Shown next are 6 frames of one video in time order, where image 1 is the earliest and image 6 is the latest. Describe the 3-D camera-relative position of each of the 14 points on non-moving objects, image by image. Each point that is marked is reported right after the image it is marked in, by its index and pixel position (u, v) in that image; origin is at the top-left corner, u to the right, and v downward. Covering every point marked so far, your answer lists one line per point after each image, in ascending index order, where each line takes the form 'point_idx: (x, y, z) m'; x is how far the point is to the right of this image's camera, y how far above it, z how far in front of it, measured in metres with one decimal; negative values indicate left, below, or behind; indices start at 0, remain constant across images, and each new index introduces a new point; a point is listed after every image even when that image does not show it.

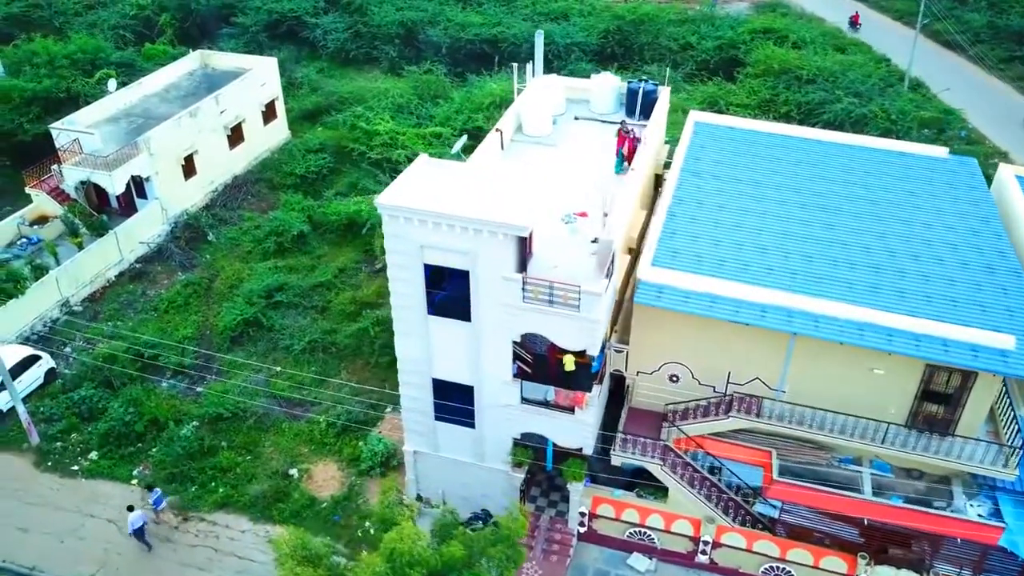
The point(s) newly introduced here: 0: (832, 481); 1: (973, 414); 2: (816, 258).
0: (+7.3, -4.4, +18.4) m
1: (+10.0, -2.8, +17.4) m
2: (+7.2, +0.7, +19.0) m
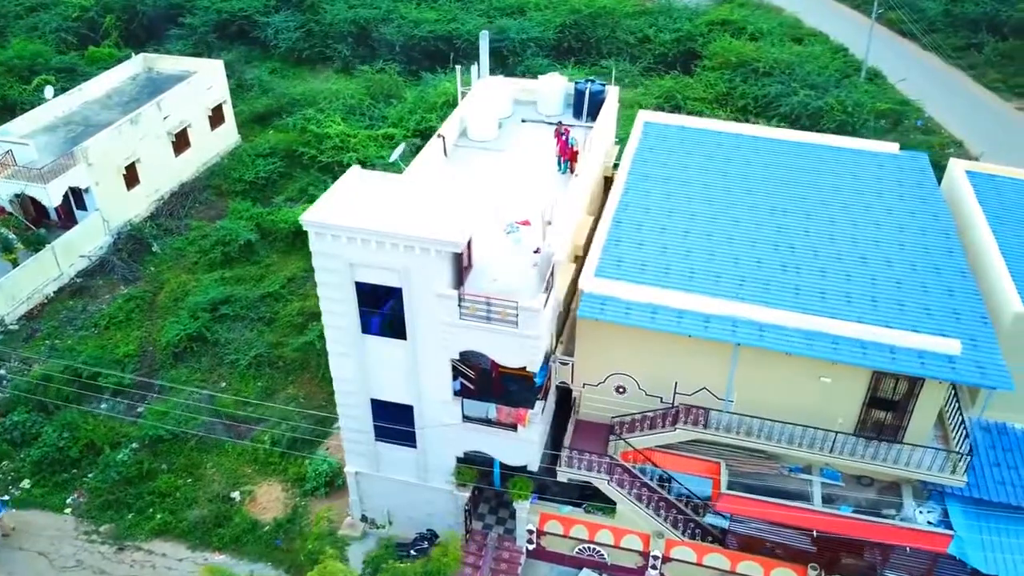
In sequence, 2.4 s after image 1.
0: (+6.0, -4.6, +18.1) m
1: (+8.7, -2.8, +17.1) m
2: (+5.8, +0.6, +18.6) m
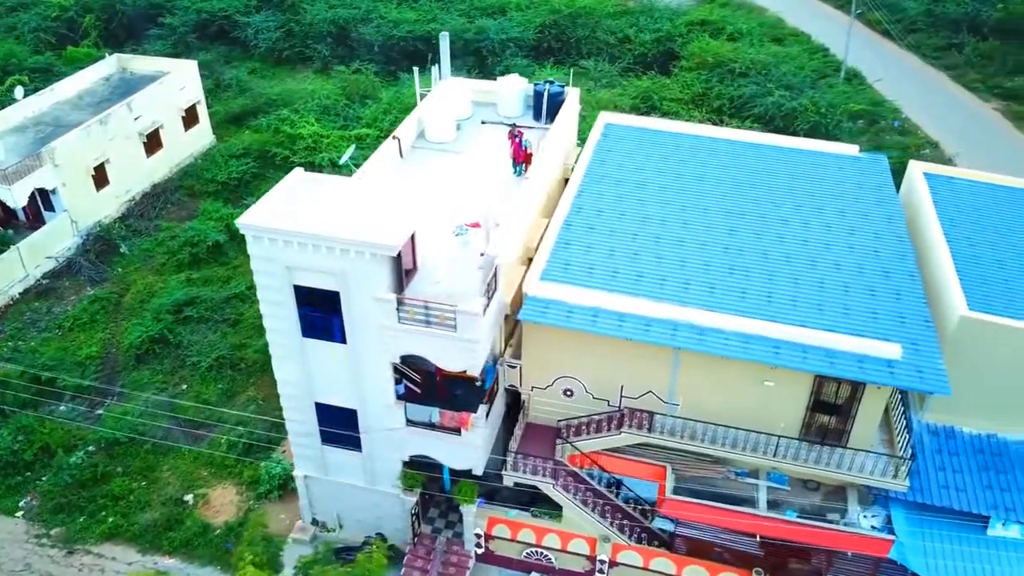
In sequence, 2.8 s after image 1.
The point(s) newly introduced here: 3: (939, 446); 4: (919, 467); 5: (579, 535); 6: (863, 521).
0: (+4.8, -4.6, +18.0) m
1: (+7.4, -2.9, +17.1) m
2: (+4.6, +0.5, +18.5) m
3: (+9.6, -3.5, +18.1) m
4: (+8.9, -3.9, +17.7) m
5: (+1.5, -5.7, +18.5) m
6: (+7.5, -5.0, +17.2) m
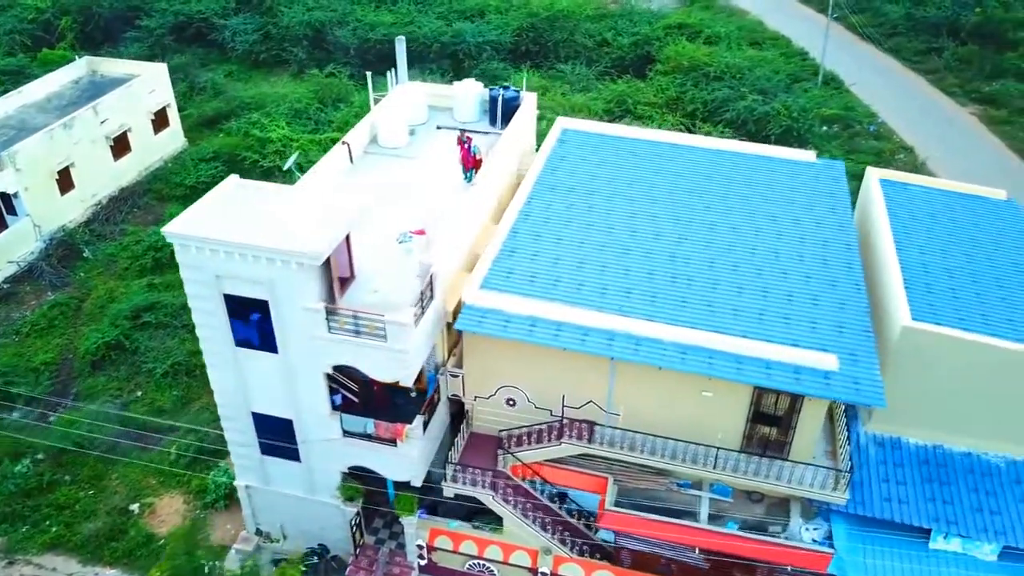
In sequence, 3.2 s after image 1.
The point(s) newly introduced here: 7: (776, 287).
0: (+3.5, -4.8, +17.8) m
1: (+6.1, -3.1, +16.9) m
2: (+3.2, +0.3, +18.3) m
3: (+8.2, -3.7, +17.8) m
4: (+7.6, -4.1, +17.5) m
5: (+0.2, -5.9, +18.3) m
6: (+6.1, -5.2, +17.0) m
7: (+5.9, 0.0, +18.0) m
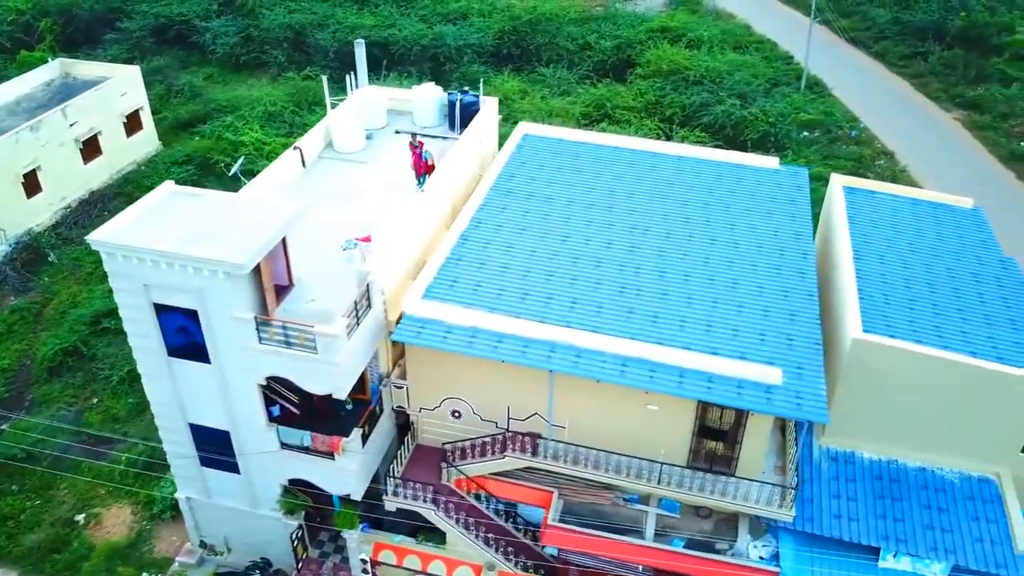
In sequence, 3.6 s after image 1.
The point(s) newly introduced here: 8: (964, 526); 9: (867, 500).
0: (+2.2, -5.1, +17.4) m
1: (+4.9, -3.3, +16.4) m
2: (+2.0, +0.1, +17.9) m
3: (+7.0, -4.0, +17.4) m
4: (+6.3, -4.4, +17.1) m
5: (-1.1, -6.1, +17.9) m
6: (+4.9, -5.4, +16.6) m
7: (+4.7, -0.2, +17.6) m
8: (+9.2, -4.8, +16.3) m
9: (+7.4, -4.4, +16.9) m
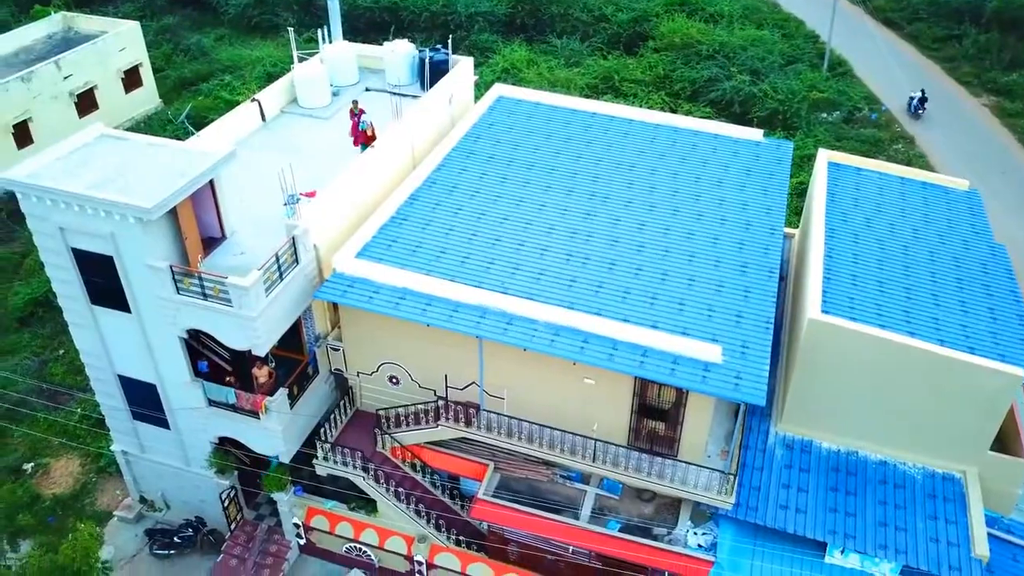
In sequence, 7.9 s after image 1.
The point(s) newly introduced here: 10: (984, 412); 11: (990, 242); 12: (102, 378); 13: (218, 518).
0: (+0.8, -4.4, +16.6) m
1: (+3.5, -2.8, +15.5) m
2: (+0.8, +0.8, +17.0) m
3: (+5.6, -3.5, +16.4) m
4: (+4.9, -3.9, +16.1) m
5: (-2.5, -5.2, +17.3) m
6: (+3.4, -4.9, +15.7) m
7: (+3.5, +0.4, +16.6) m
8: (+7.7, -4.5, +15.2) m
9: (+6.0, -4.0, +15.9) m
10: (+8.8, -2.3, +15.1) m
11: (+11.0, +1.1, +18.7) m
12: (-8.7, -1.9, +17.2) m
13: (-6.8, -5.3, +18.7) m
